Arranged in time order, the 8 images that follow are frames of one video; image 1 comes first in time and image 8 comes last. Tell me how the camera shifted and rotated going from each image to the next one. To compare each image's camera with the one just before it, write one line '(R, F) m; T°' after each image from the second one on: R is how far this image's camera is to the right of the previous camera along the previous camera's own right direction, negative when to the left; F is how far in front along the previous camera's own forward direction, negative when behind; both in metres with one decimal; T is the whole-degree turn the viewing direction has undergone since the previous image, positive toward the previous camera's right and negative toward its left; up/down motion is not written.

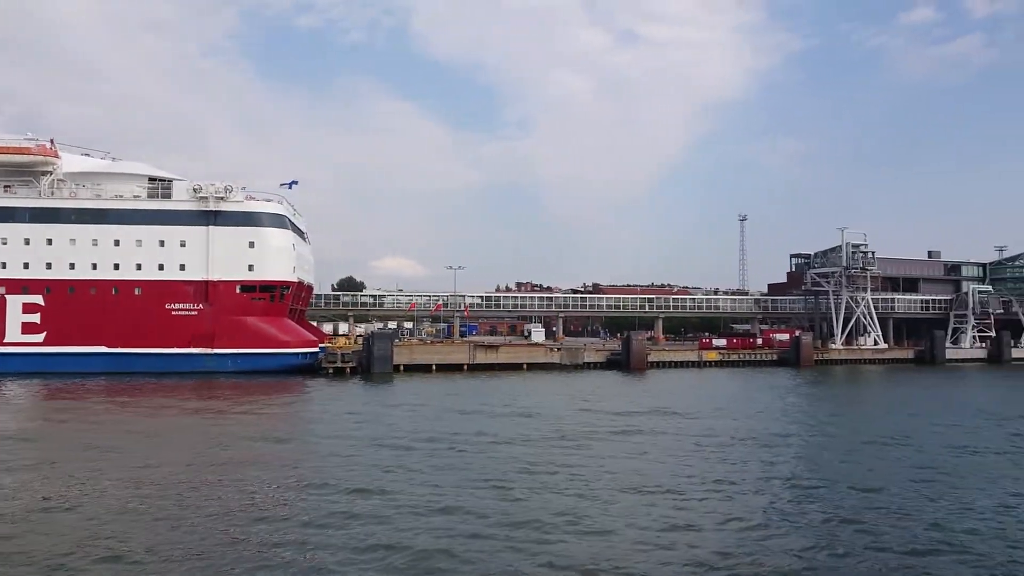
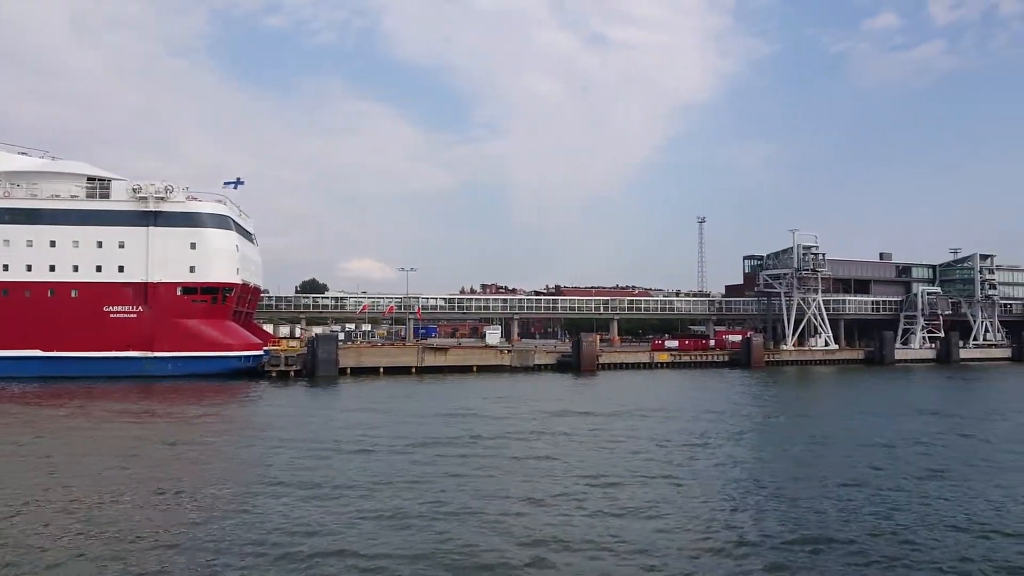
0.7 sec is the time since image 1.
(+0.7, +0.2) m; +2°
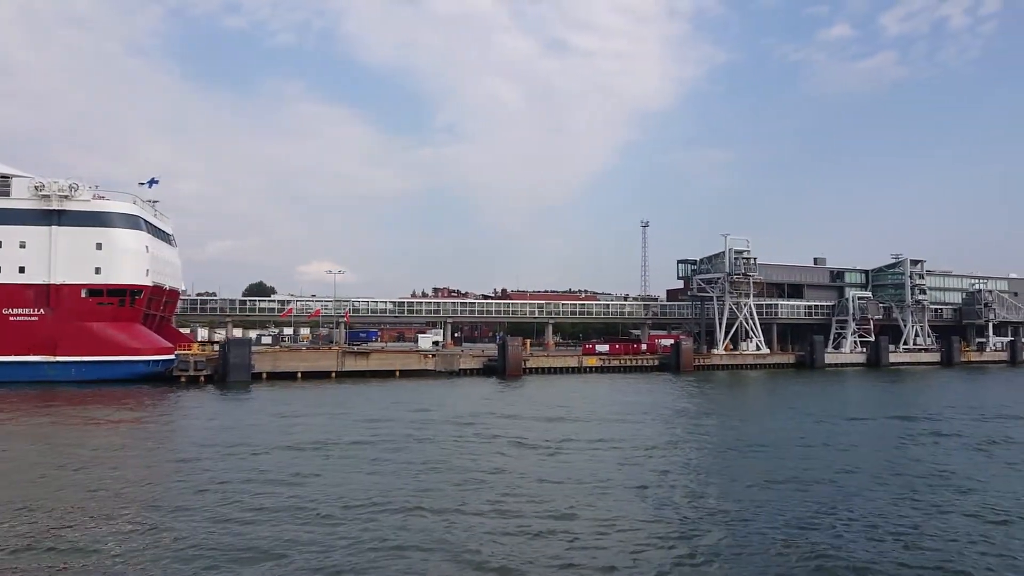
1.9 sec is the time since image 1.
(+1.2, +0.5) m; +3°
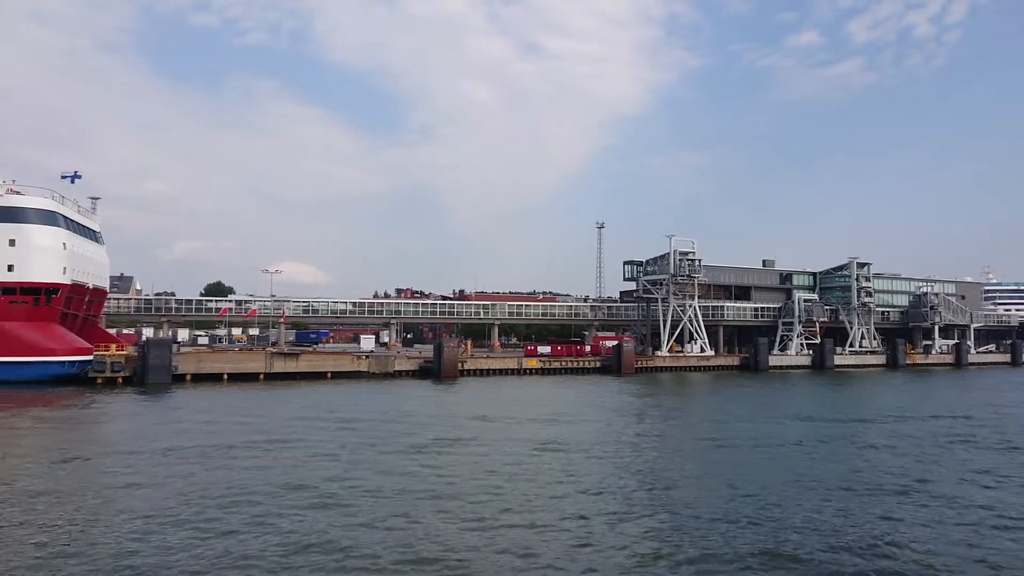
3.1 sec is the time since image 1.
(+1.2, +0.5) m; +2°
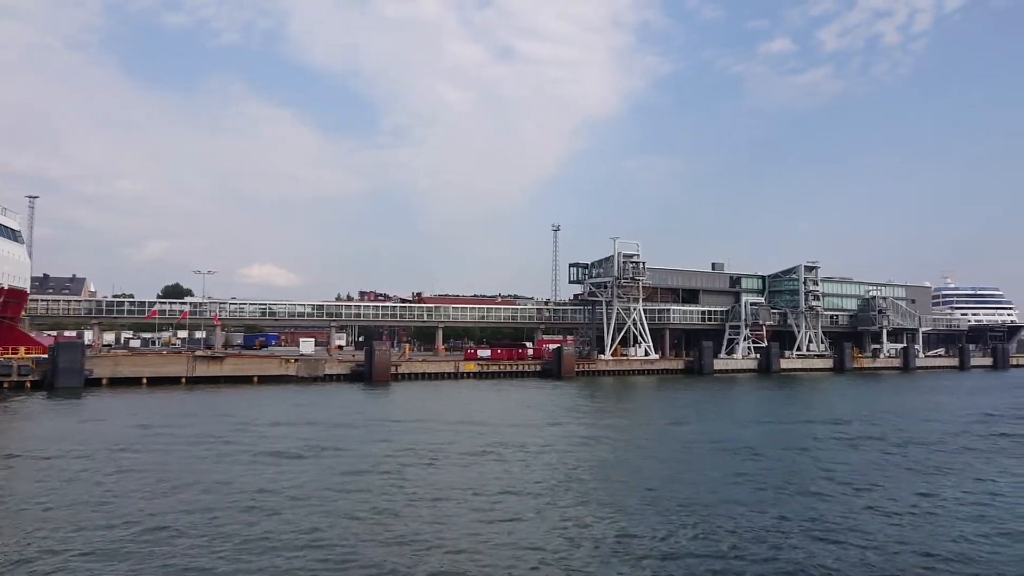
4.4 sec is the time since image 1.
(+1.3, +0.6) m; +2°
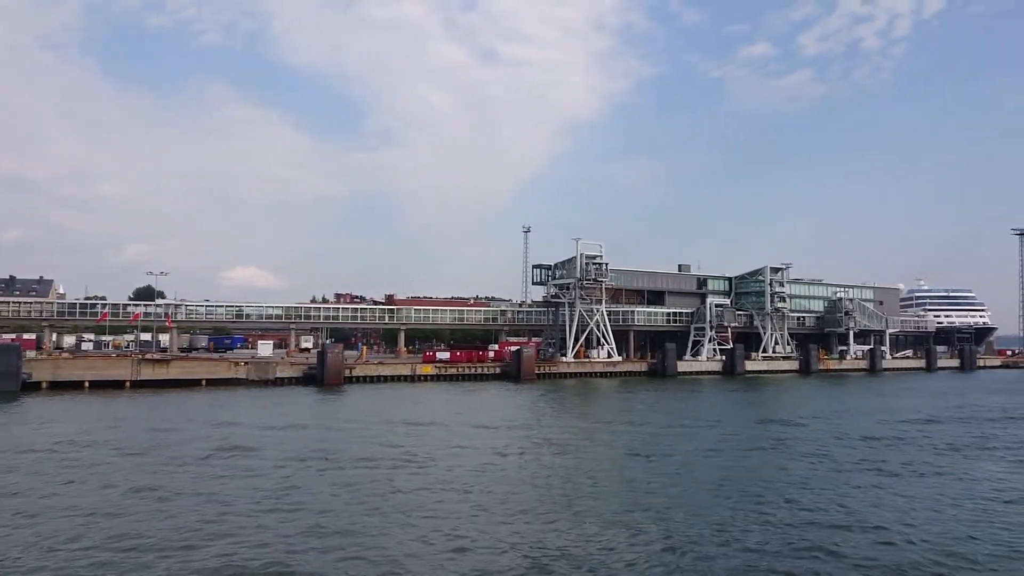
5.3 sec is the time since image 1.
(+0.9, +0.5) m; +1°
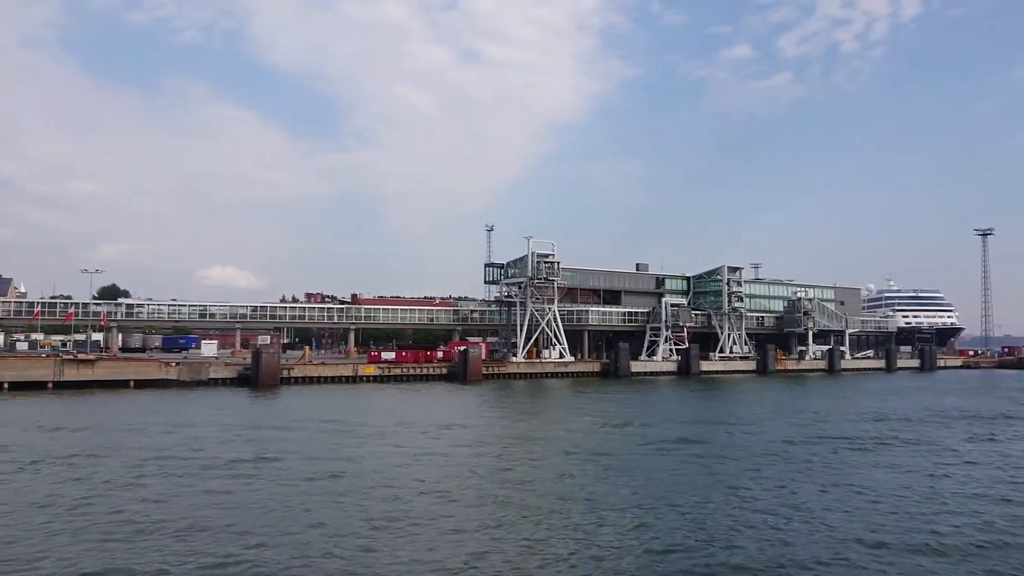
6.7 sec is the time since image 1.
(+1.3, +0.7) m; +1°
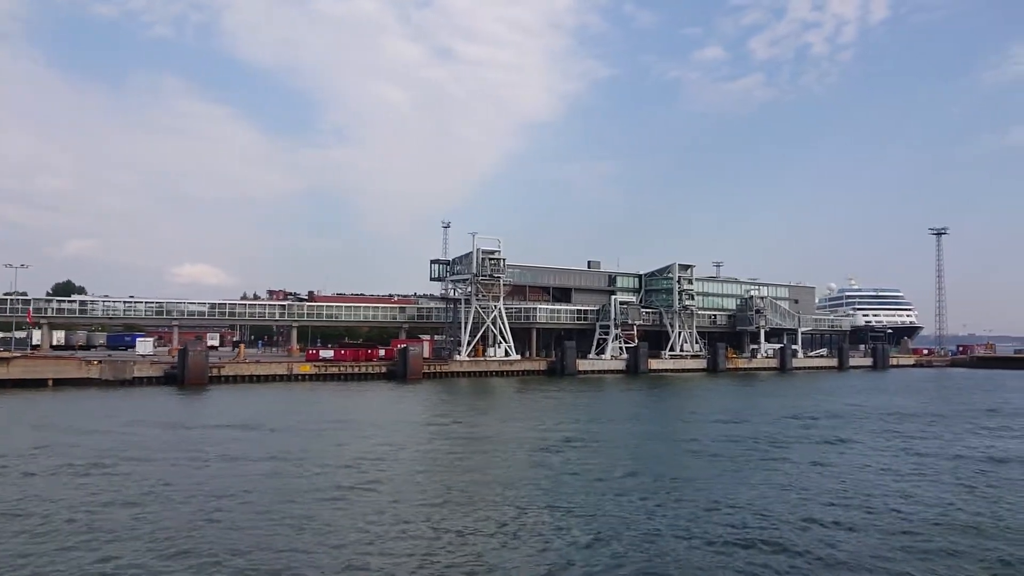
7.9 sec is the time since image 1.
(+1.1, +0.6) m; +2°
